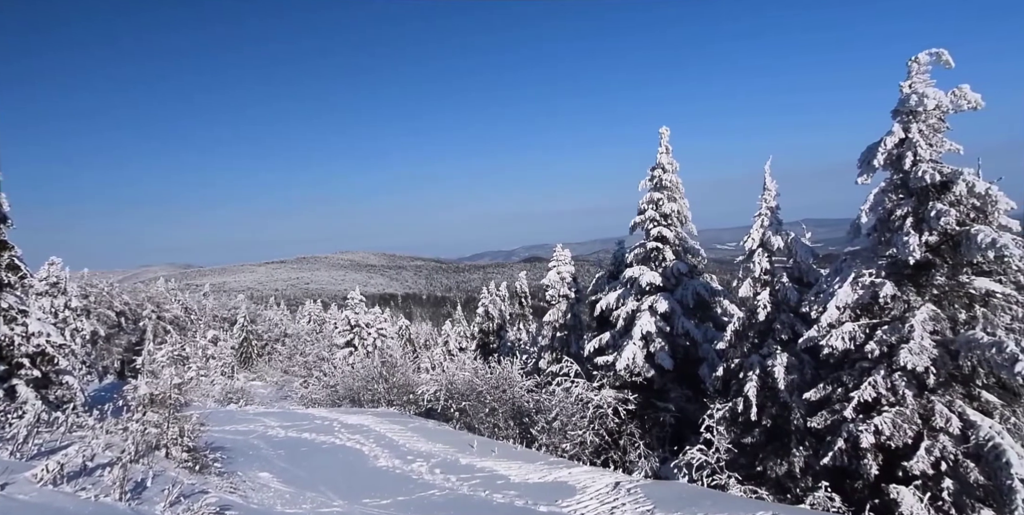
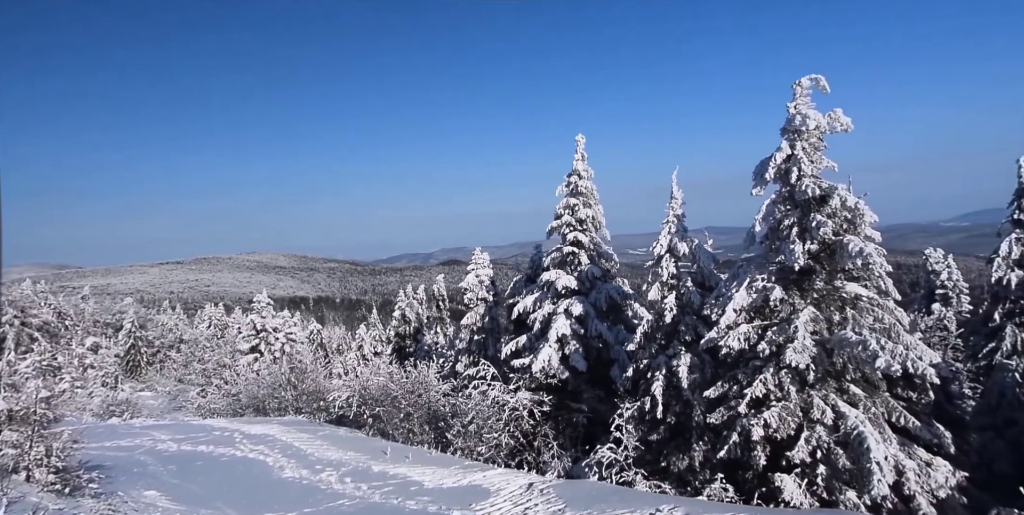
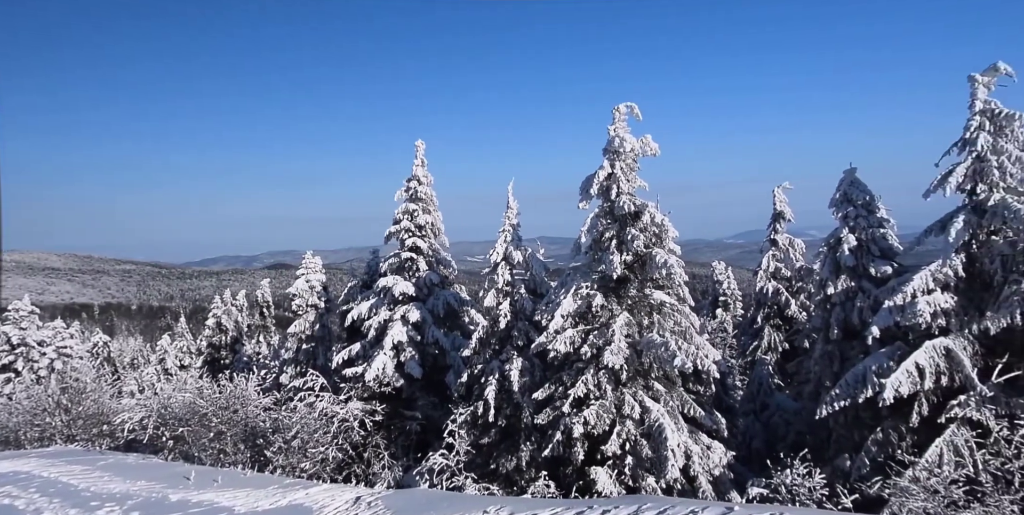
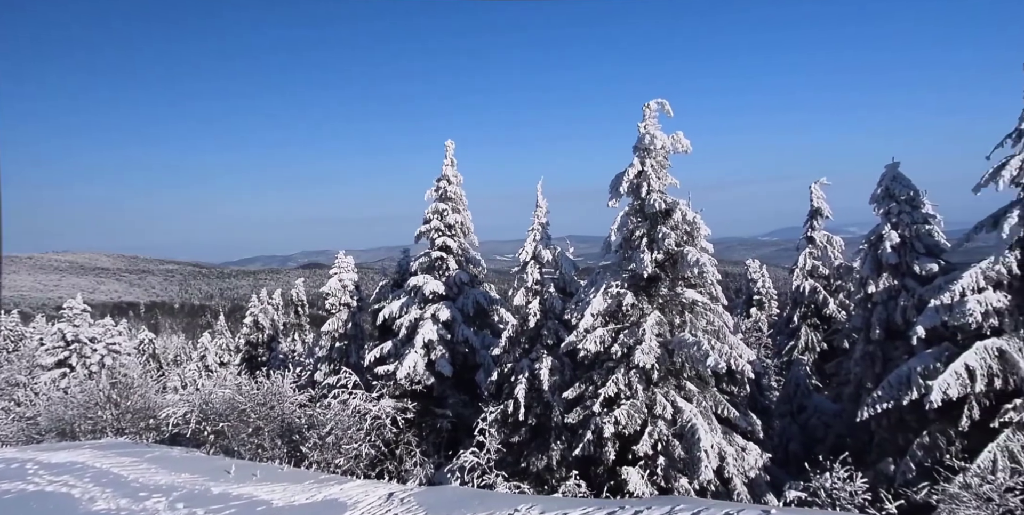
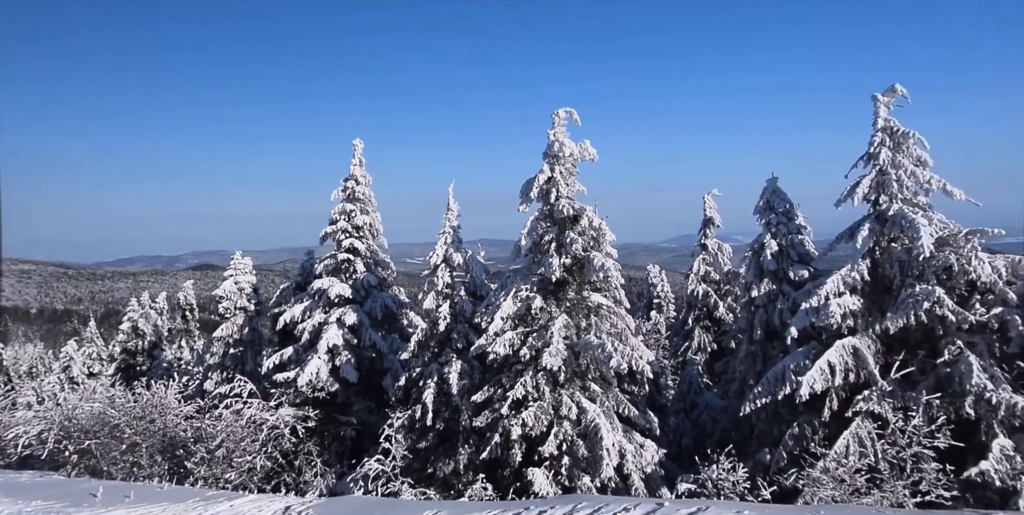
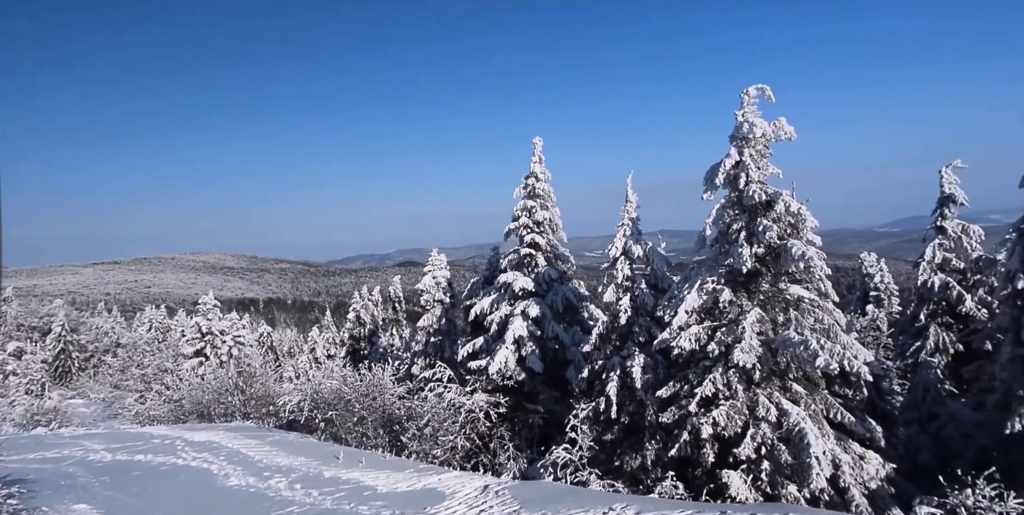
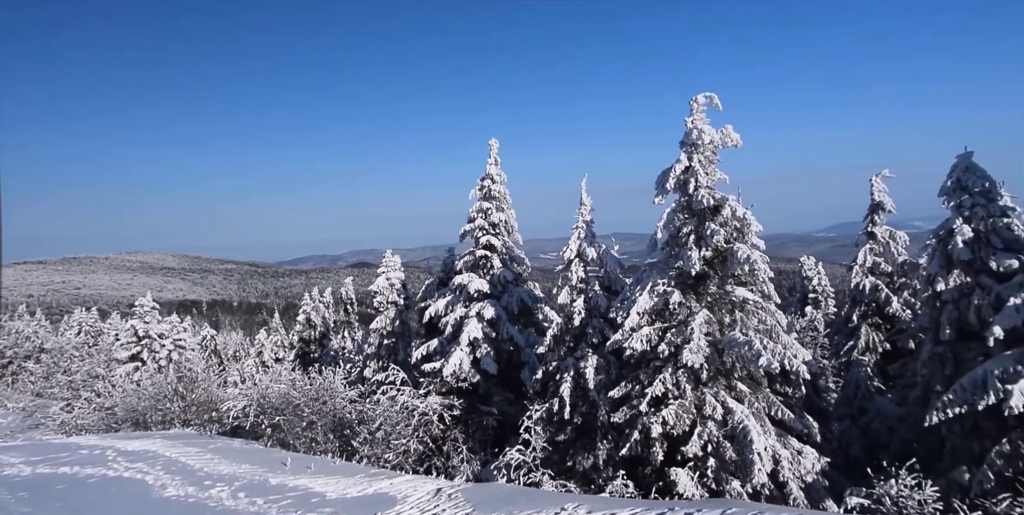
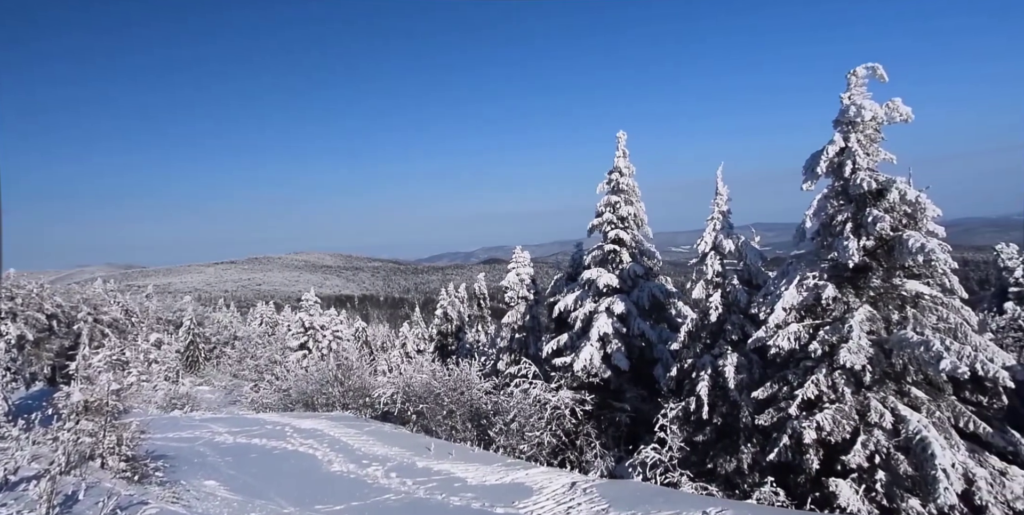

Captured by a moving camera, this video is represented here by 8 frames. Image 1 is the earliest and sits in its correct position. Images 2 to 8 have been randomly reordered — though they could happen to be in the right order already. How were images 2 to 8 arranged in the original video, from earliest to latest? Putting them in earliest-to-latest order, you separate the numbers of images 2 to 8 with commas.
8, 2, 6, 7, 4, 3, 5
